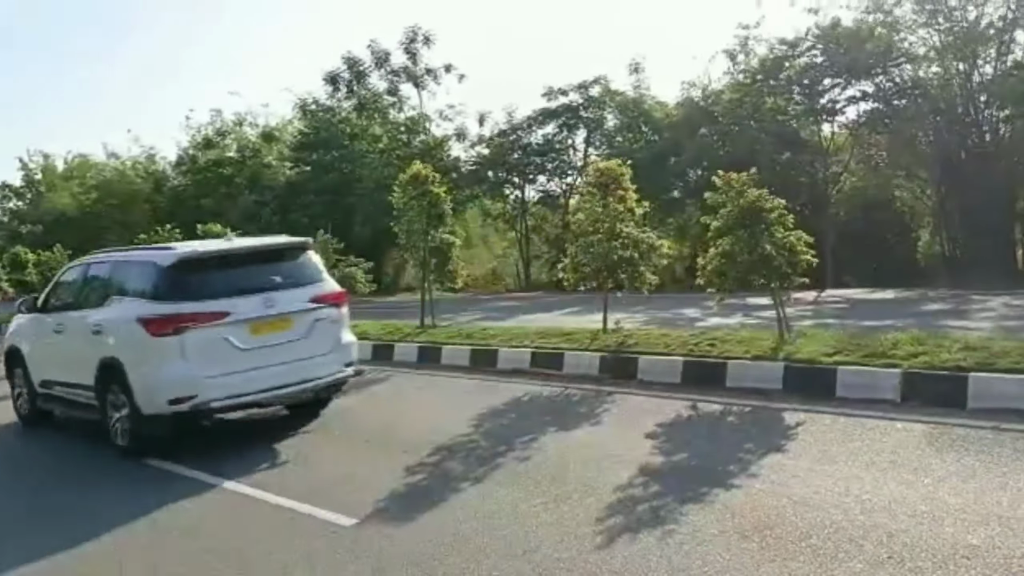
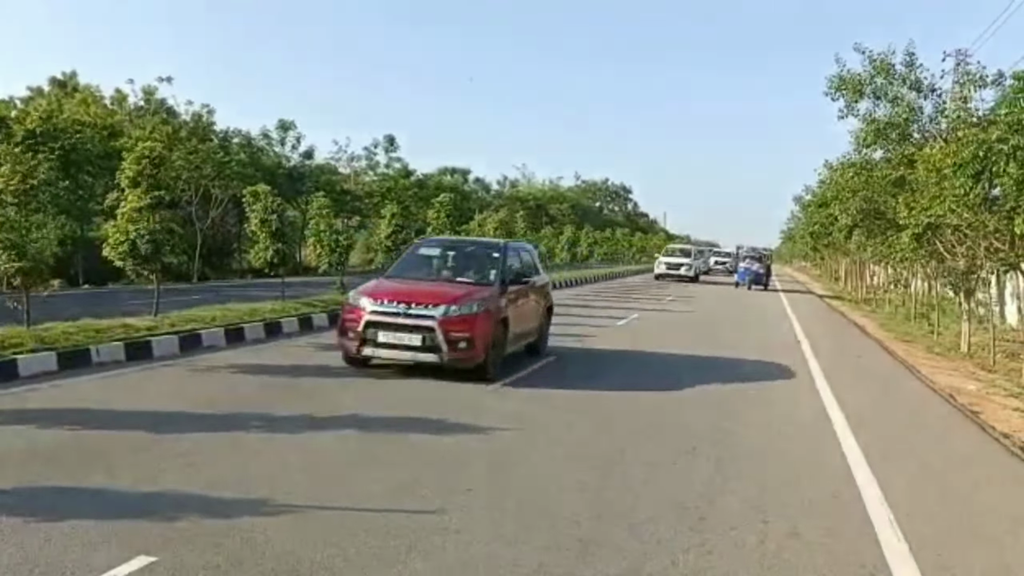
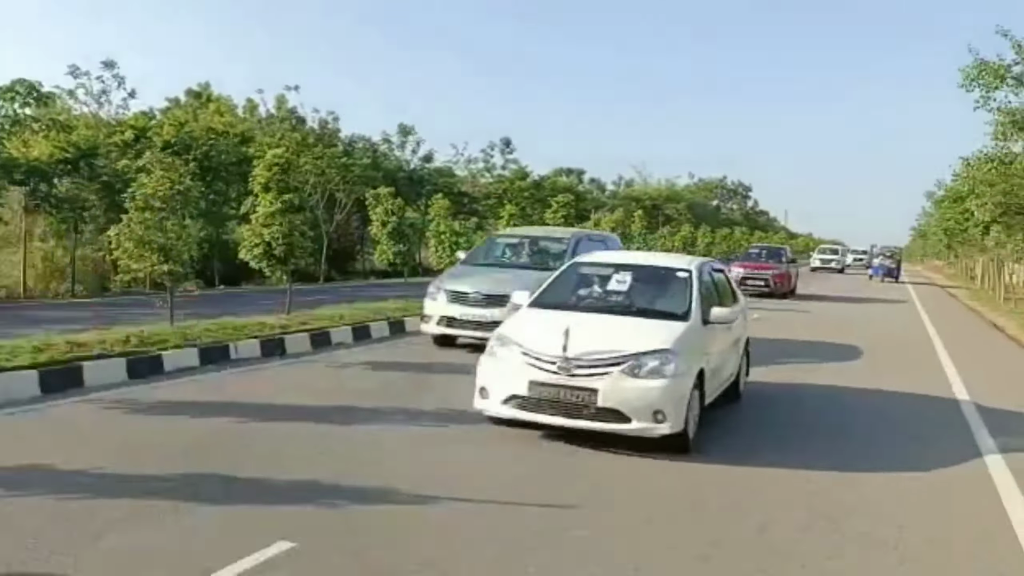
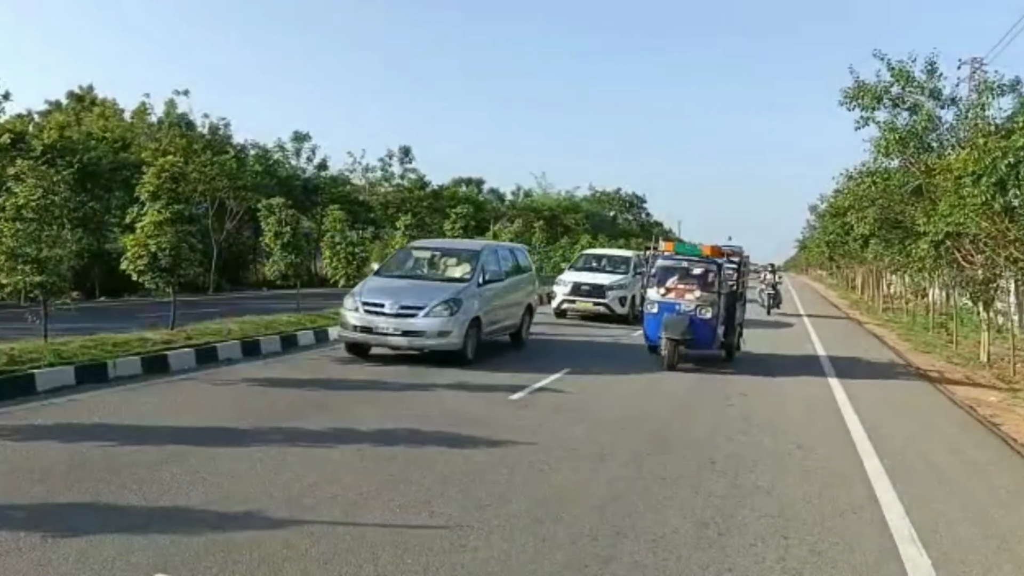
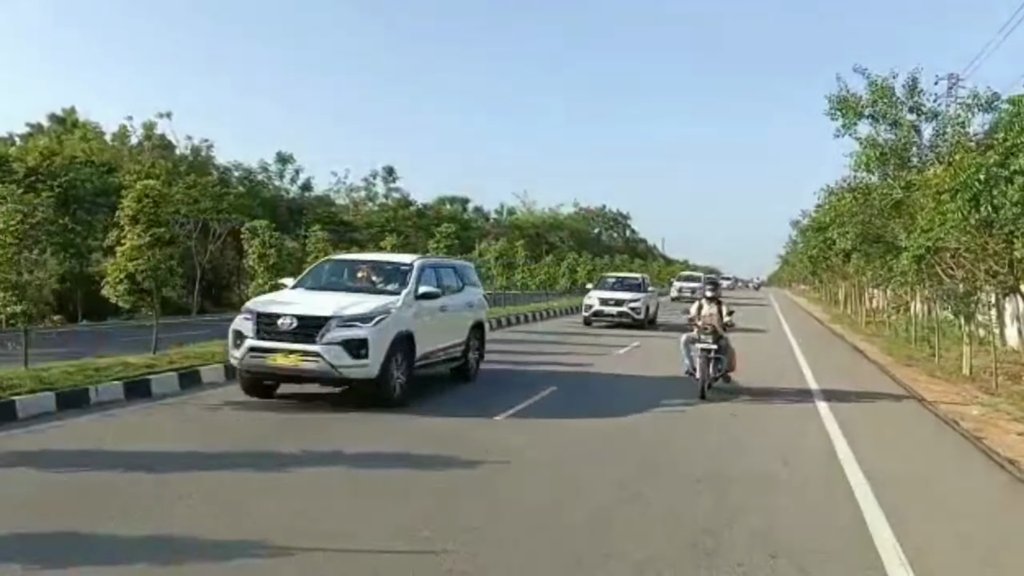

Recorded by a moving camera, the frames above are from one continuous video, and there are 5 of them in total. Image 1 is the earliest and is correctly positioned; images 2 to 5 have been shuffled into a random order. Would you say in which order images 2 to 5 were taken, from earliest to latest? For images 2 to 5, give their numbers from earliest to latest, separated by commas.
3, 2, 4, 5
